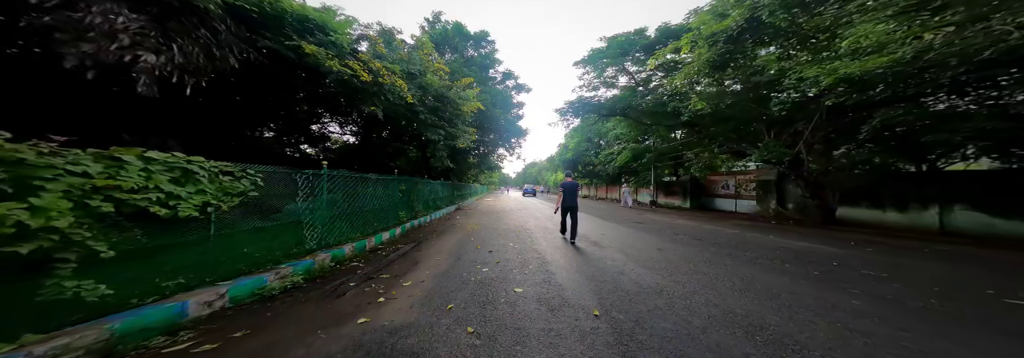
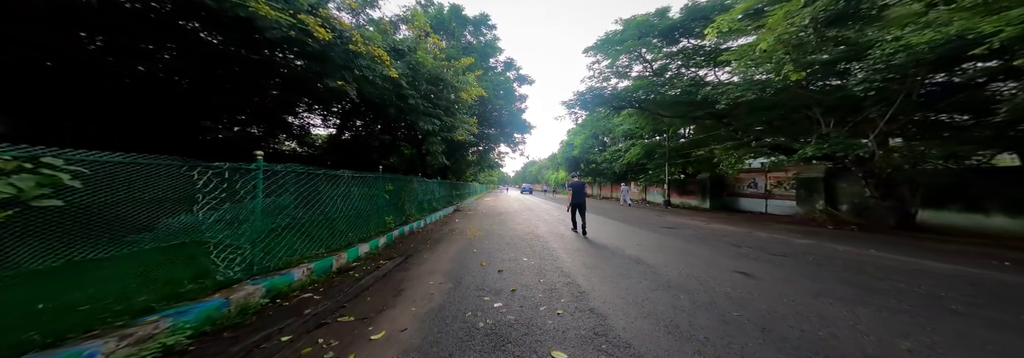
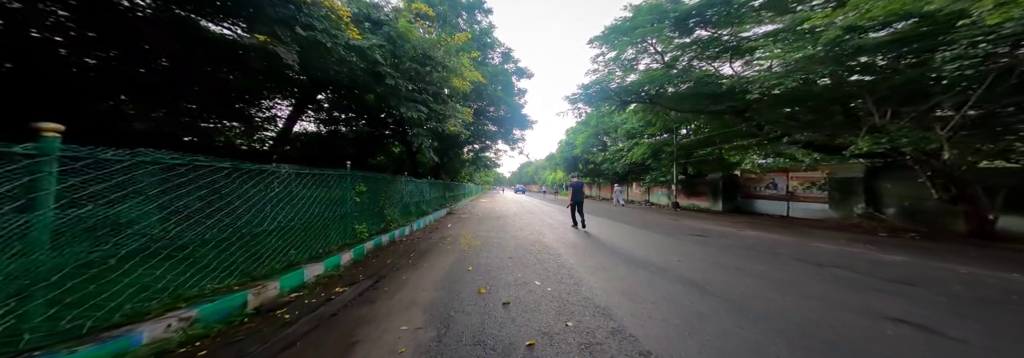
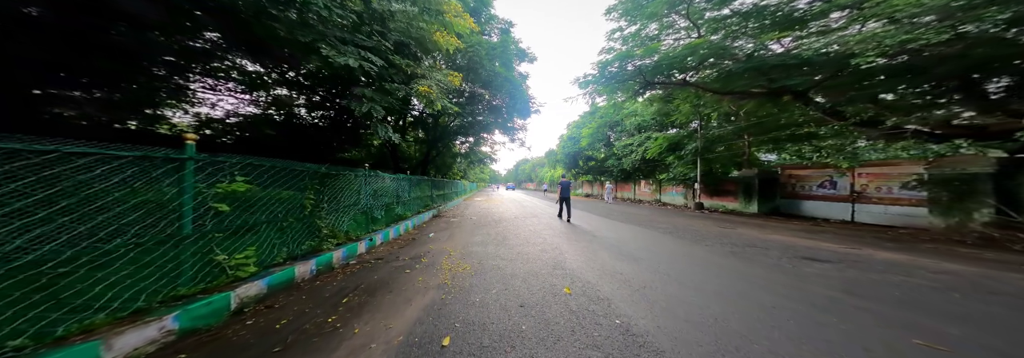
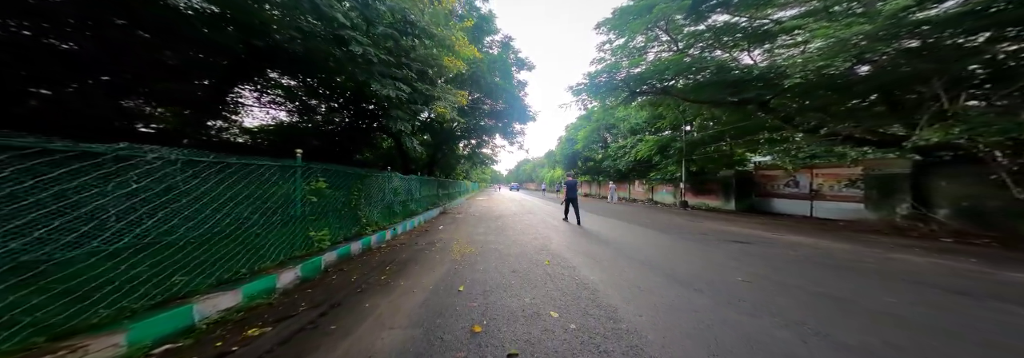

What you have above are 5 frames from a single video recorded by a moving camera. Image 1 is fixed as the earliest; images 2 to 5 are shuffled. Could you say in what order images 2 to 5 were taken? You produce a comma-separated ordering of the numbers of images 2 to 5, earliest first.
2, 3, 5, 4
